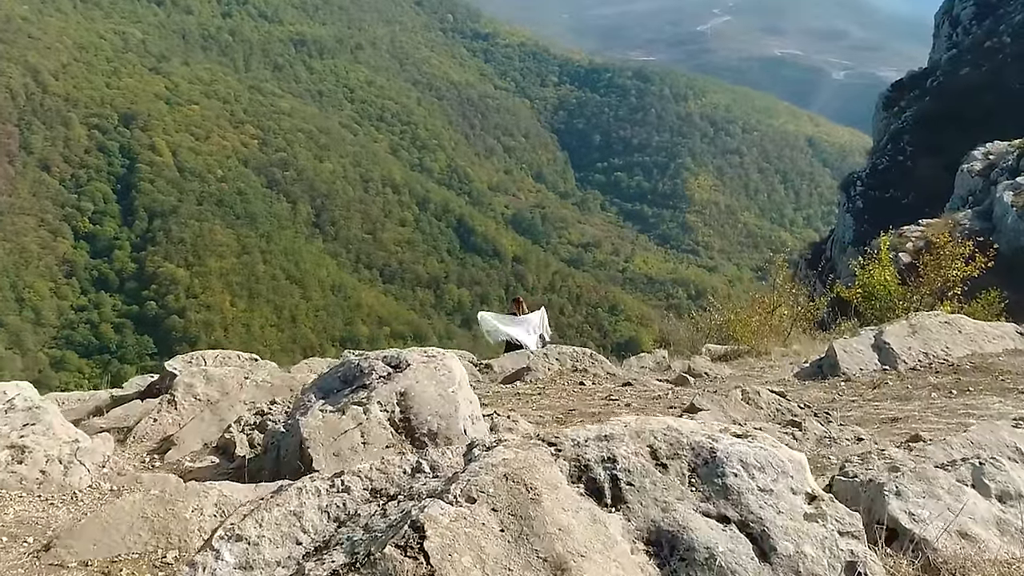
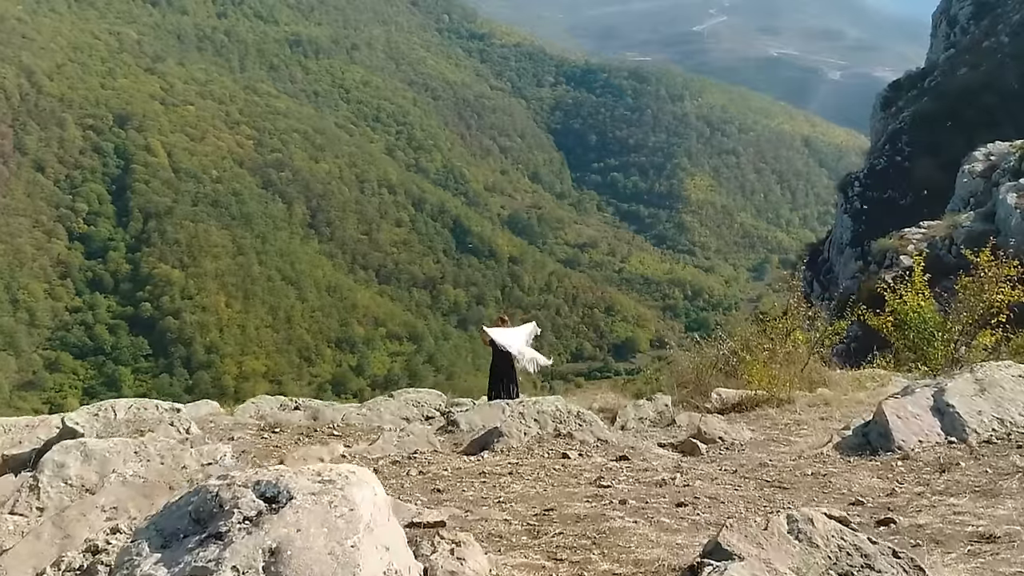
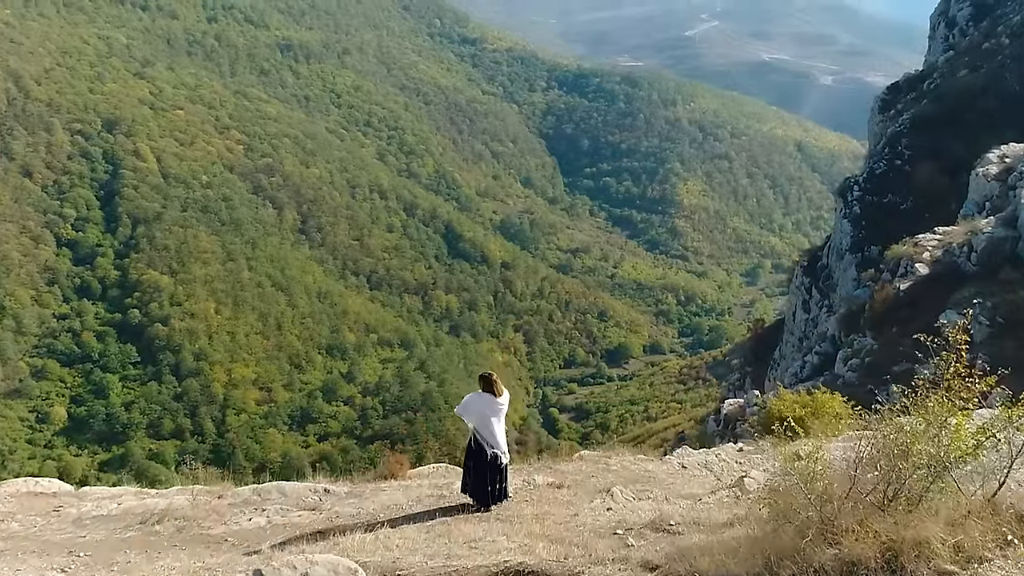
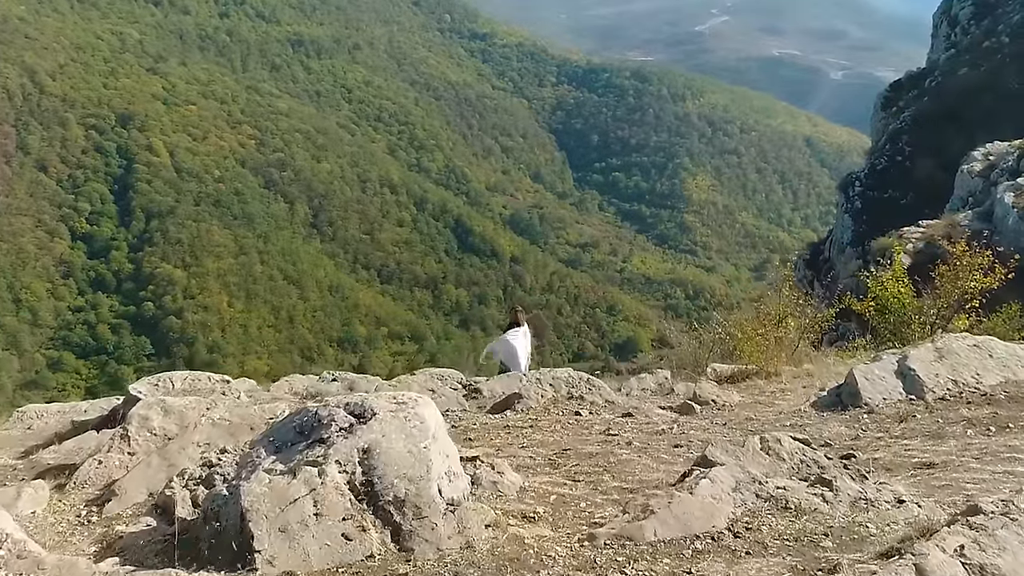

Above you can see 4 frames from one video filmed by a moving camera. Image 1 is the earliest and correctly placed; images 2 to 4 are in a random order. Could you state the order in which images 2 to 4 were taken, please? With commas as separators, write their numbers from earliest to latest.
4, 2, 3
